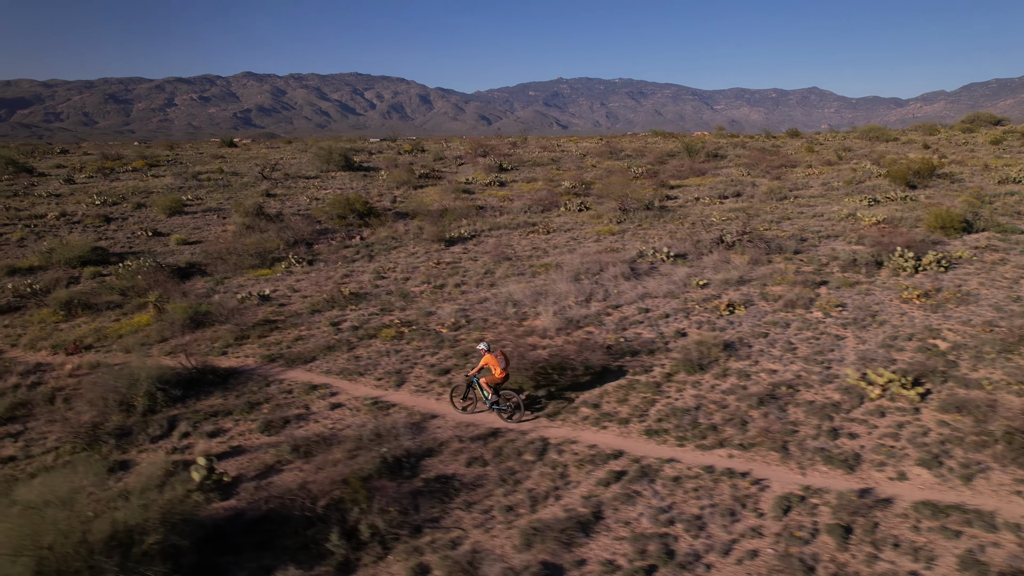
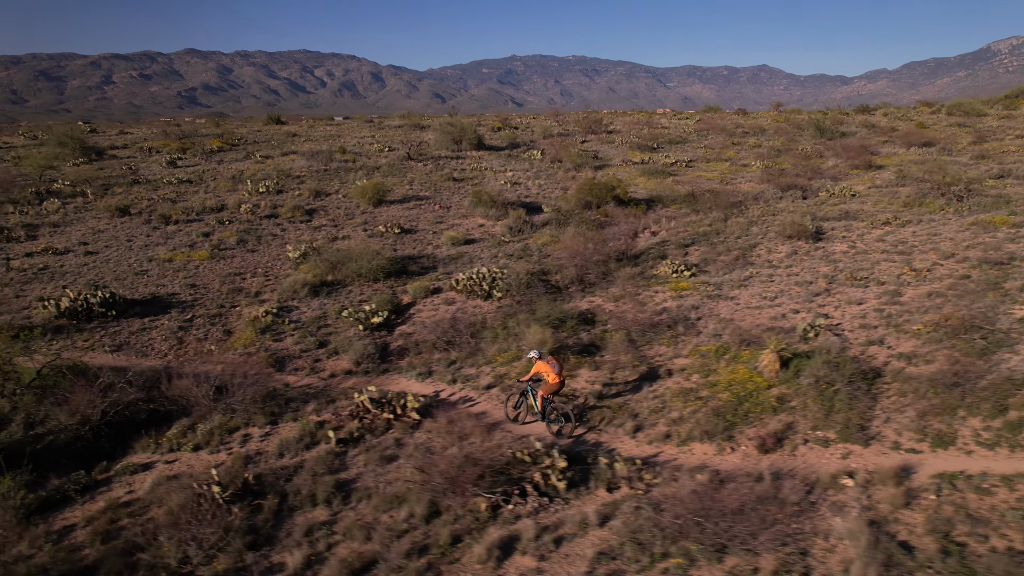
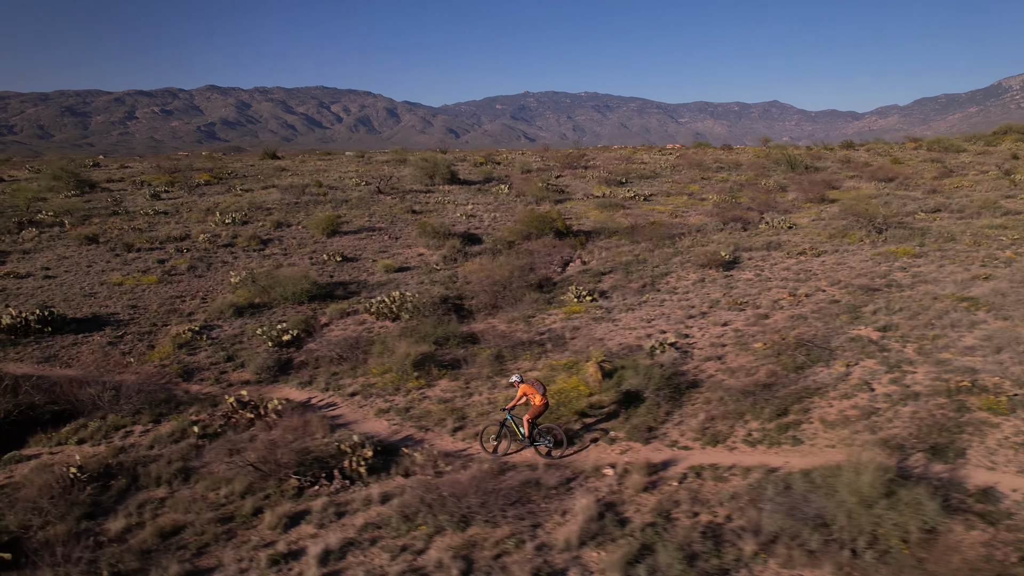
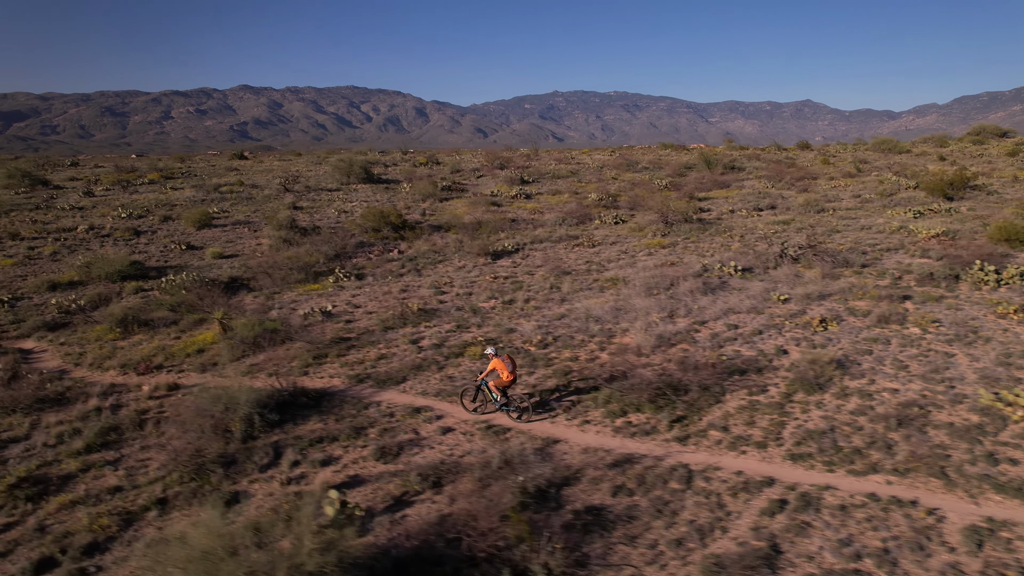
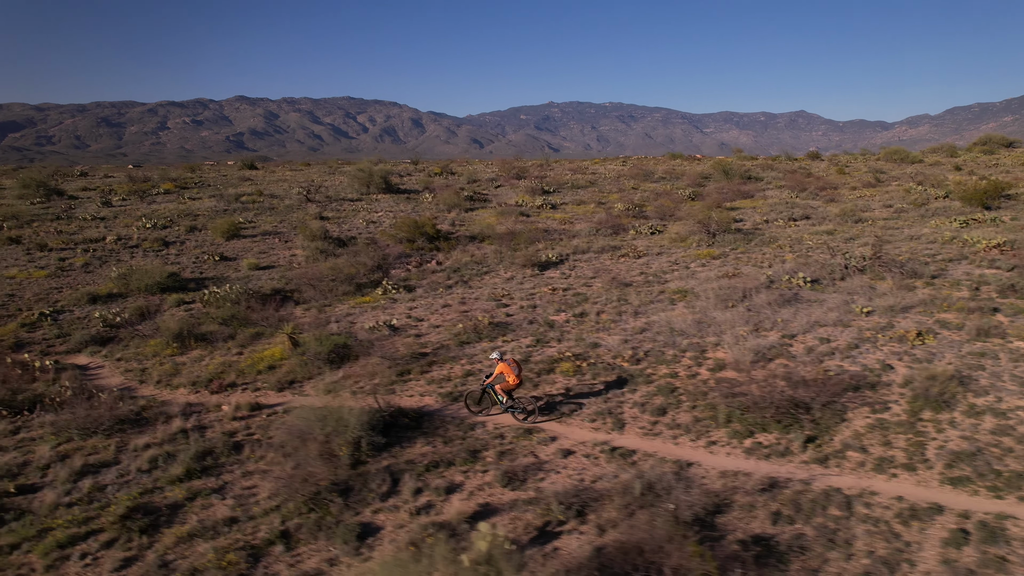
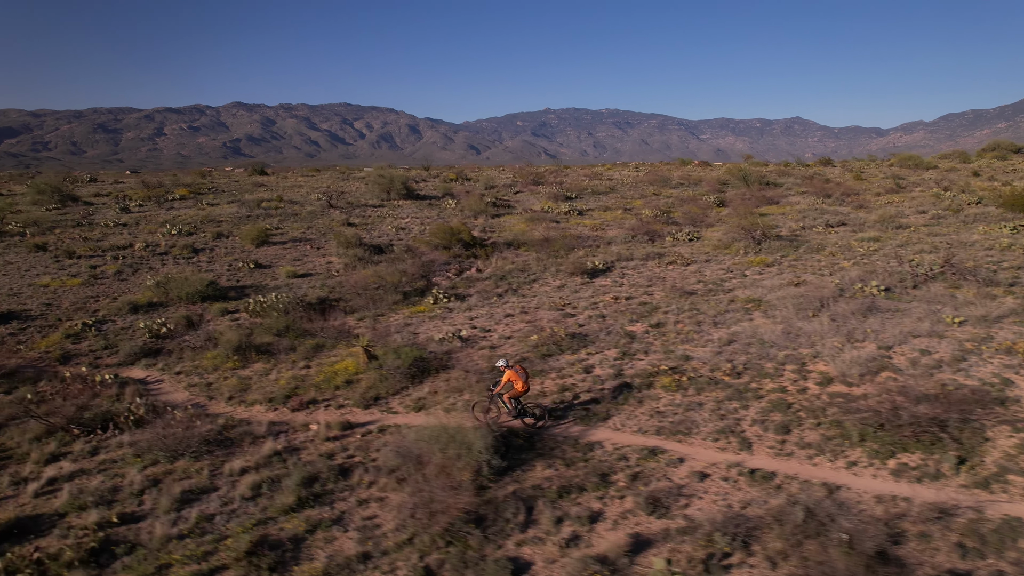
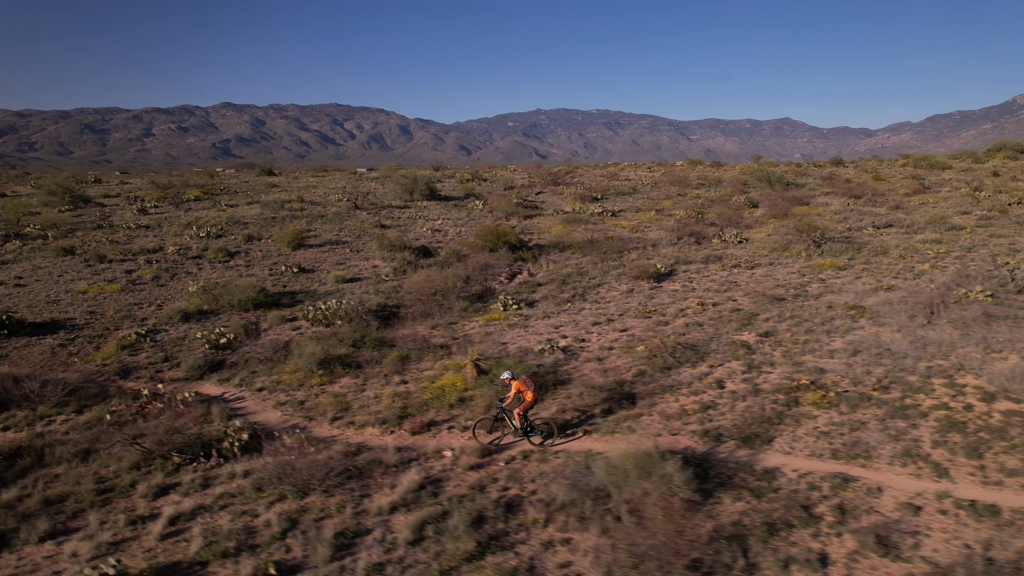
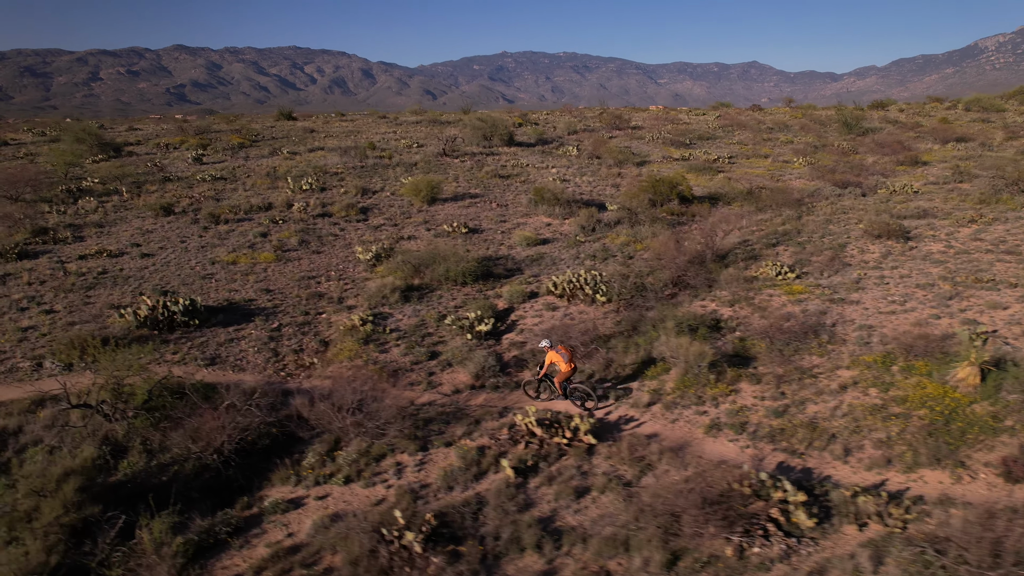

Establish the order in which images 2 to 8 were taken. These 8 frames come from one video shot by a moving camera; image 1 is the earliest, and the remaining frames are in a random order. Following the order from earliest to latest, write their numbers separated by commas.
4, 5, 6, 7, 3, 2, 8
